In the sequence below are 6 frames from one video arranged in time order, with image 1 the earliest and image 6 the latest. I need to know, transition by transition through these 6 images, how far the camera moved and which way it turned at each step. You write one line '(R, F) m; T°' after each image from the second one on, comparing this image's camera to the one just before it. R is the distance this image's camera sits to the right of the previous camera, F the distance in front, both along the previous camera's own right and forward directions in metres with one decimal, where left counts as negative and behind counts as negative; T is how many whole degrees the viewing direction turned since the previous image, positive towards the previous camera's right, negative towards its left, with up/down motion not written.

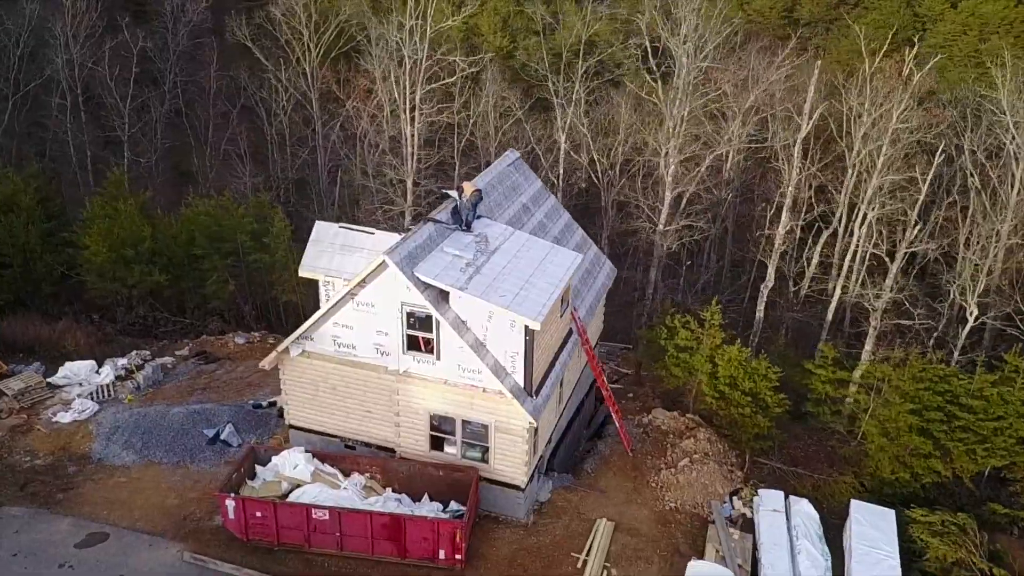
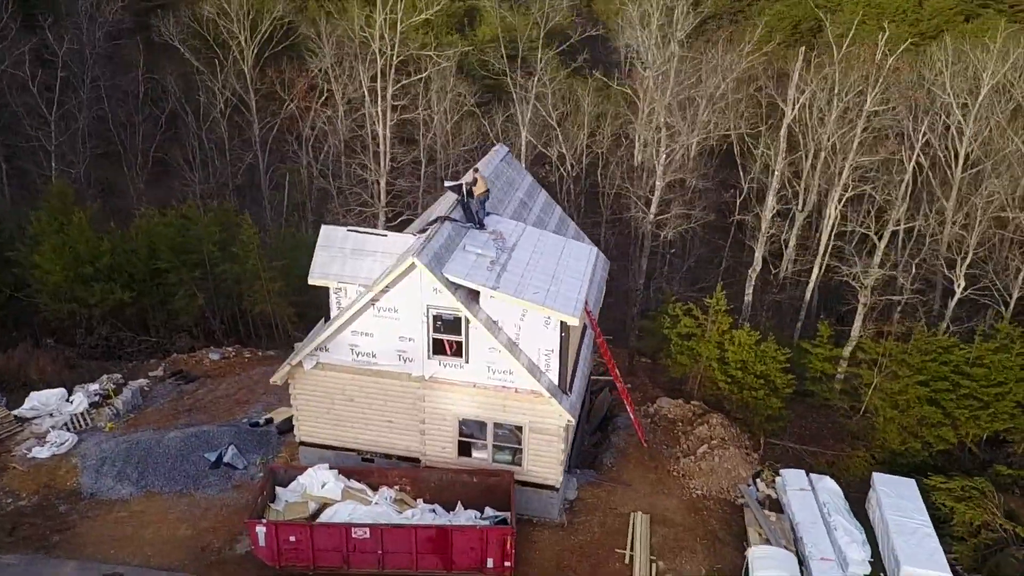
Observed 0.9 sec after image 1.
(-2.3, +0.6) m; +6°
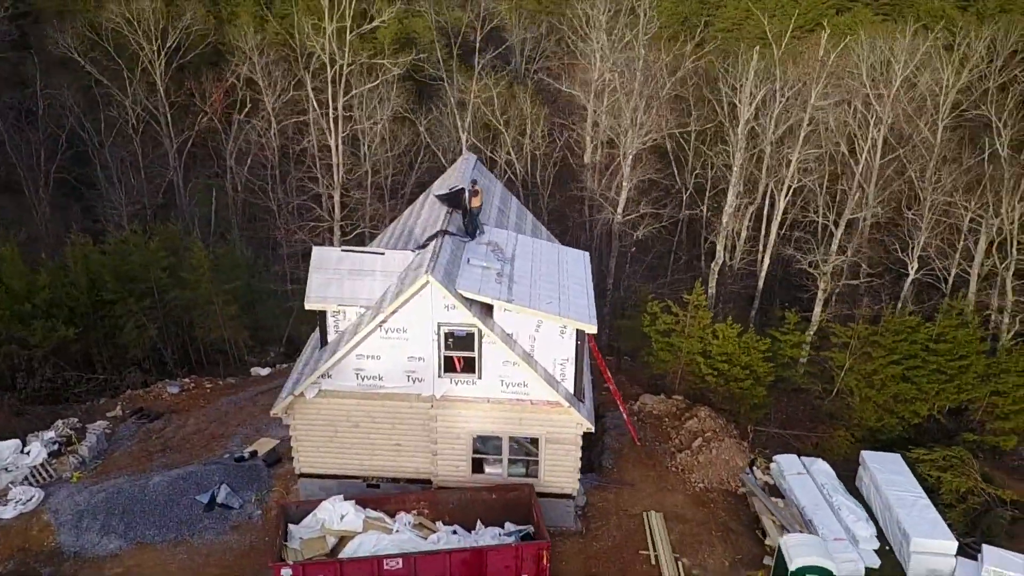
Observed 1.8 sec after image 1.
(-2.2, +0.3) m; +8°
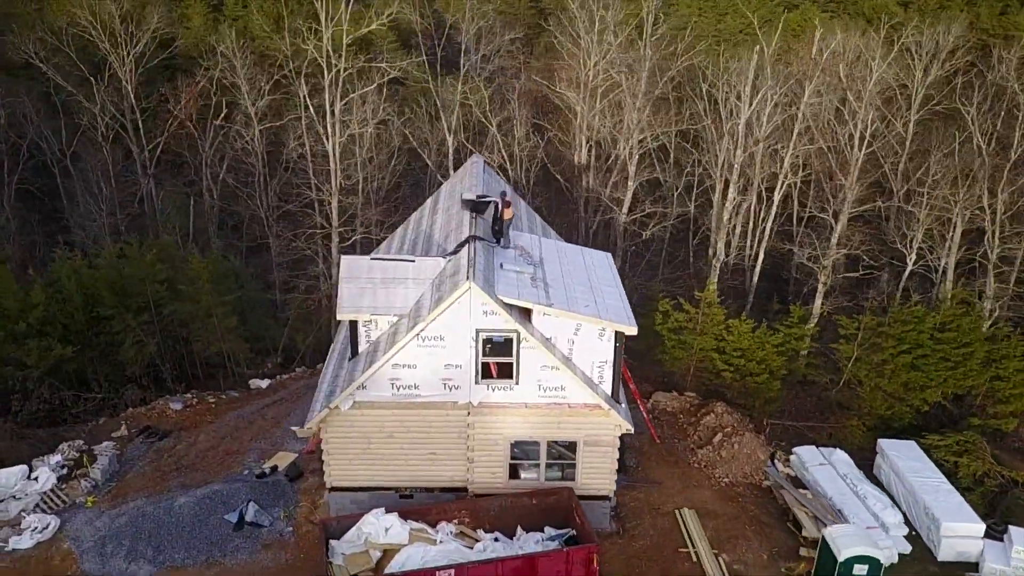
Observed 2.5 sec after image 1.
(-1.7, +0.1) m; +4°
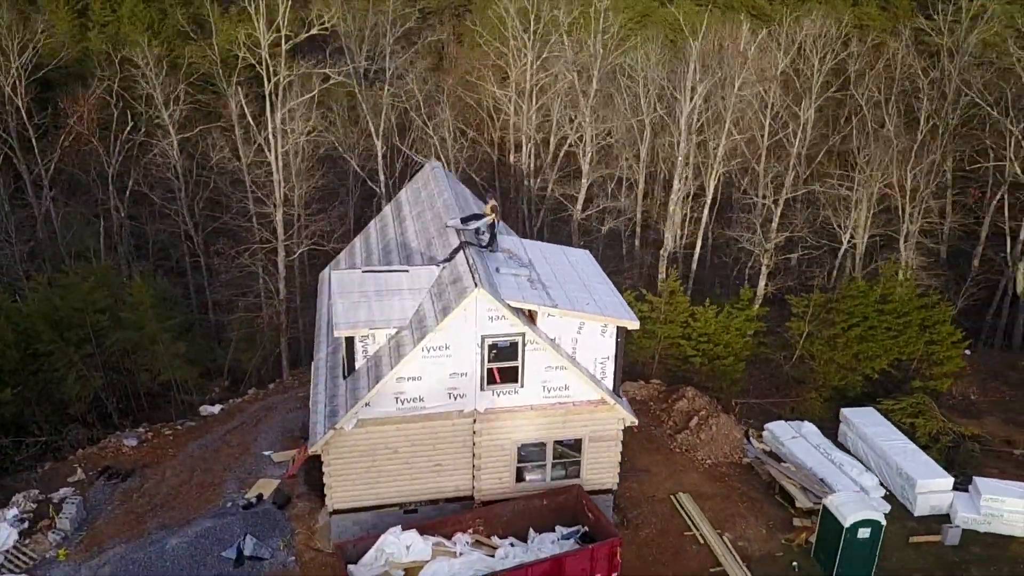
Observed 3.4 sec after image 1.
(-2.2, +0.2) m; +8°
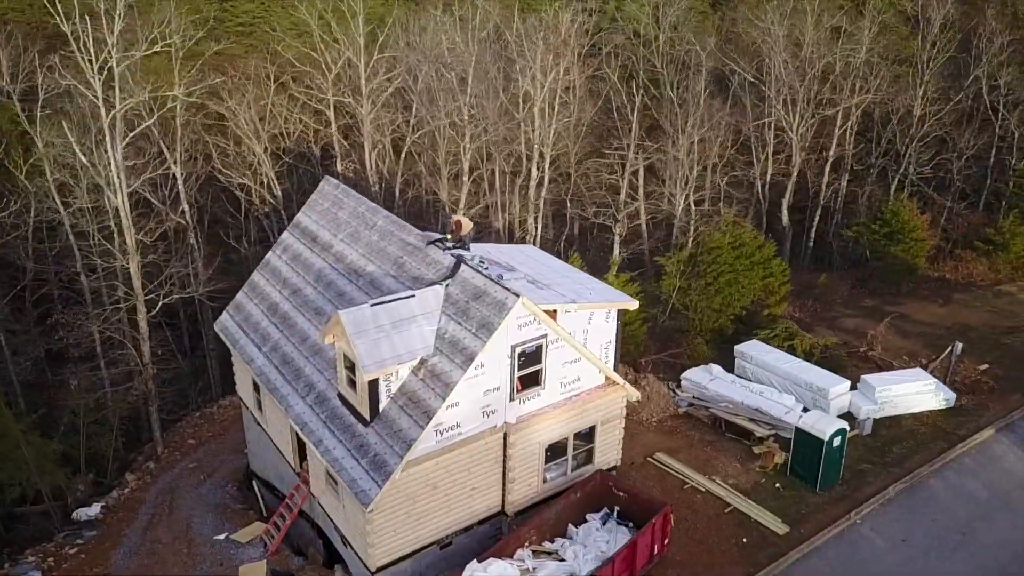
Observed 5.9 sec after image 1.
(-5.9, +1.4) m; +23°
